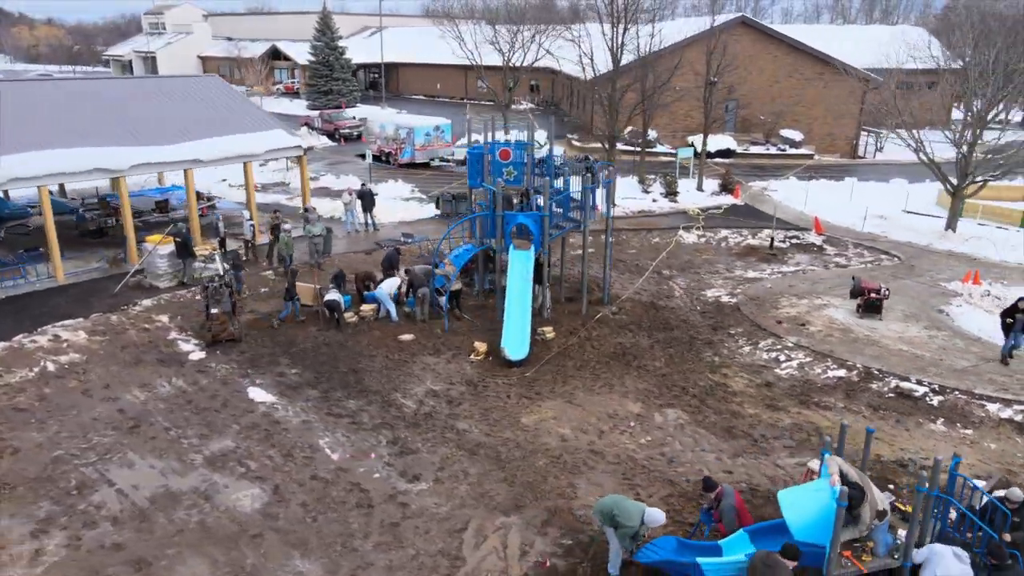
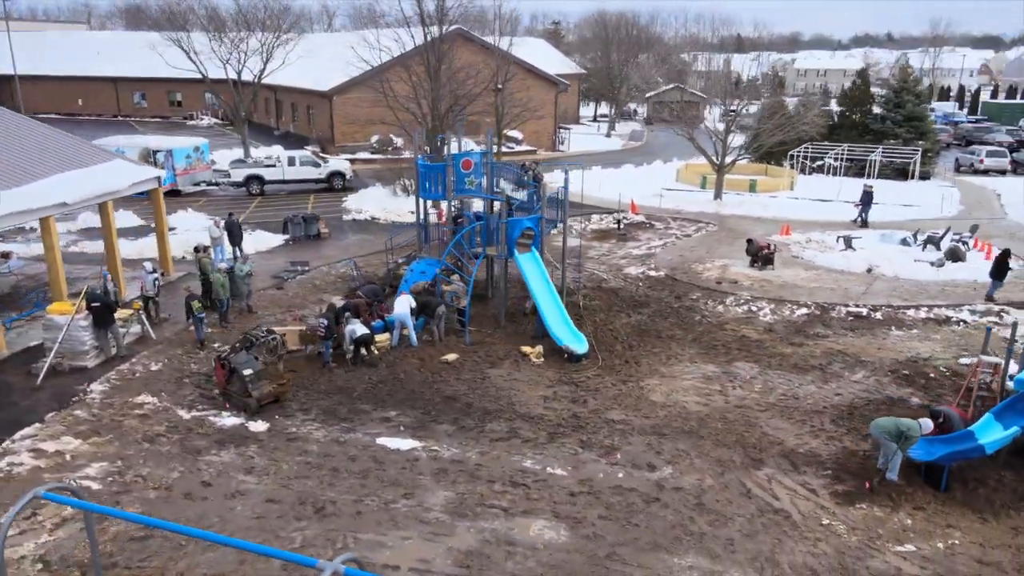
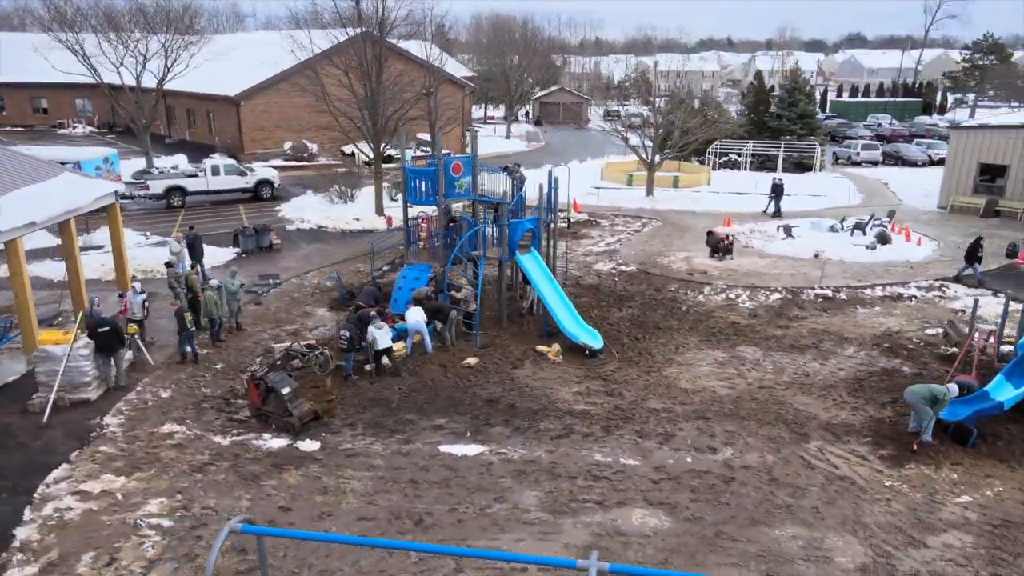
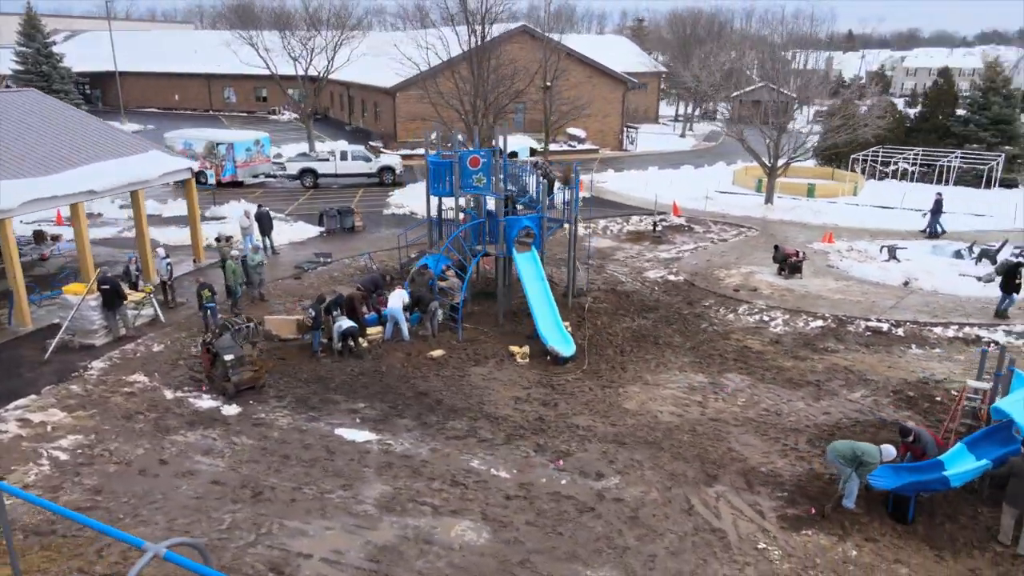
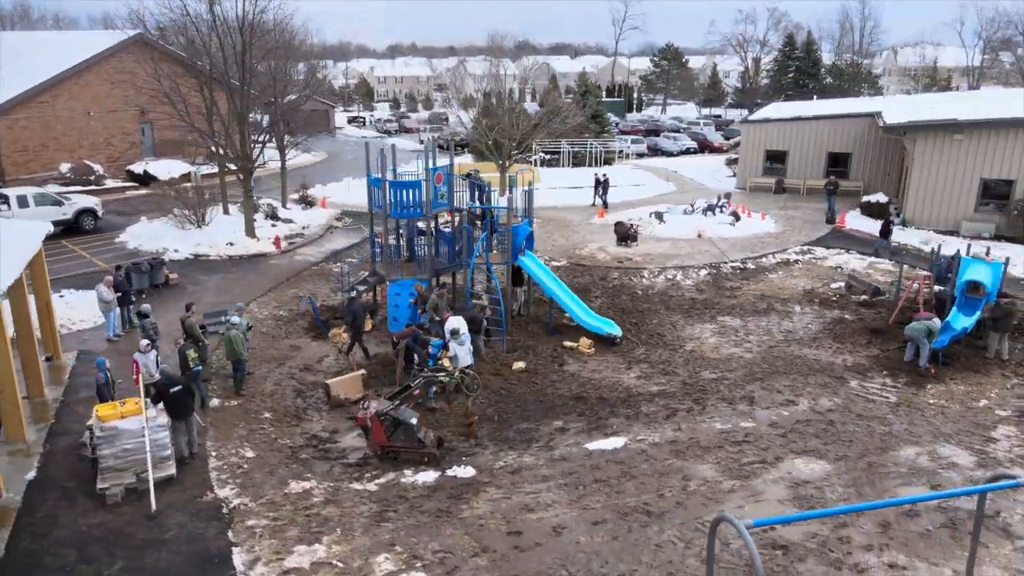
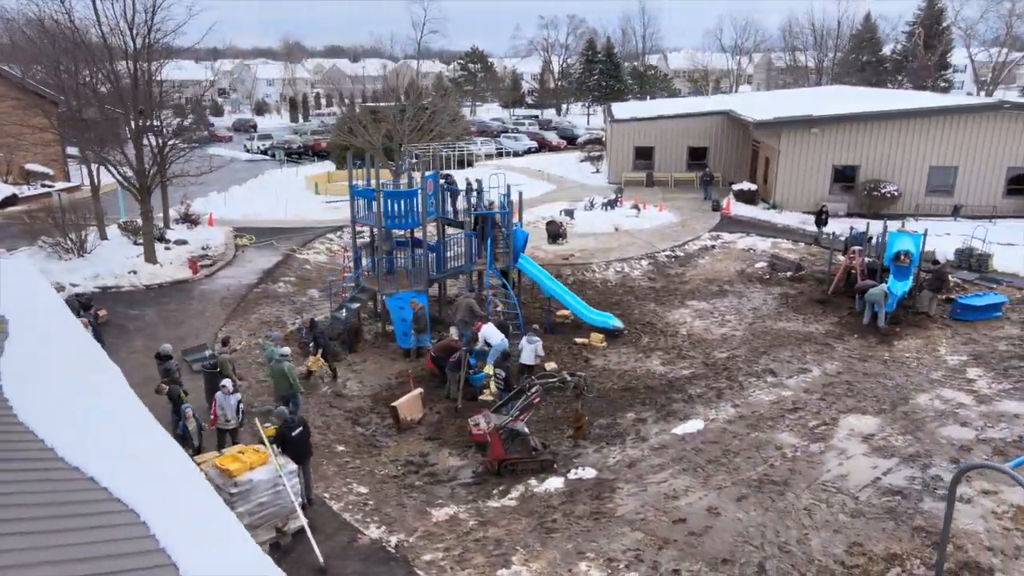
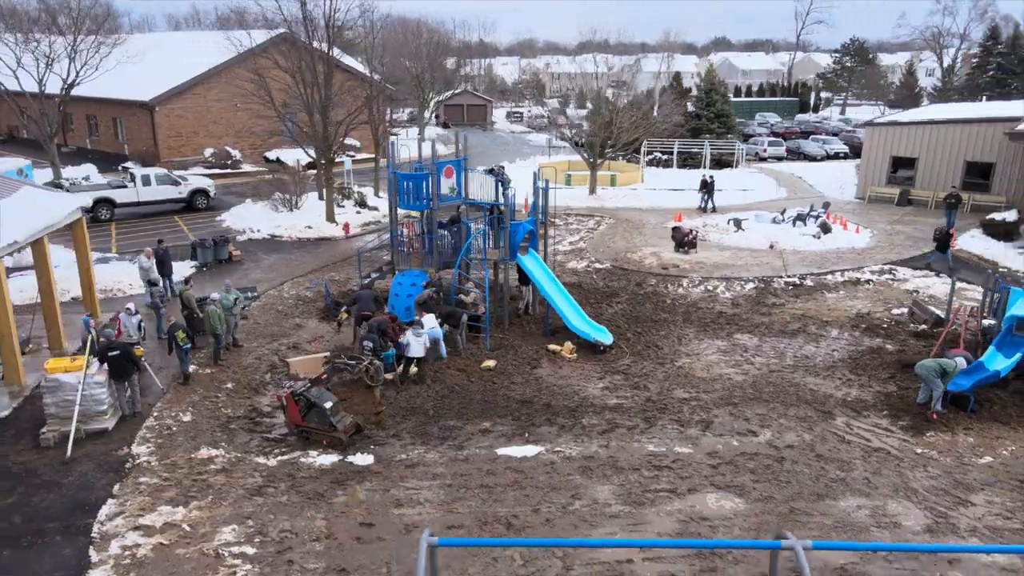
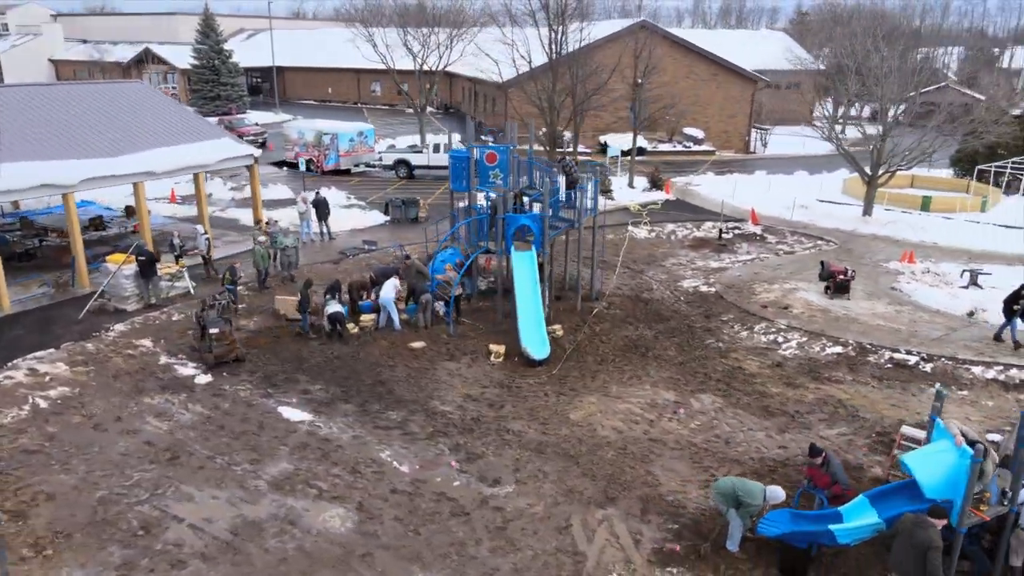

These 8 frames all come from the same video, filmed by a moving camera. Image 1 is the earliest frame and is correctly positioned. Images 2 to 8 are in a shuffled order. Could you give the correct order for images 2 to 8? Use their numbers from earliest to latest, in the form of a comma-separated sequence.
8, 4, 2, 3, 7, 5, 6
